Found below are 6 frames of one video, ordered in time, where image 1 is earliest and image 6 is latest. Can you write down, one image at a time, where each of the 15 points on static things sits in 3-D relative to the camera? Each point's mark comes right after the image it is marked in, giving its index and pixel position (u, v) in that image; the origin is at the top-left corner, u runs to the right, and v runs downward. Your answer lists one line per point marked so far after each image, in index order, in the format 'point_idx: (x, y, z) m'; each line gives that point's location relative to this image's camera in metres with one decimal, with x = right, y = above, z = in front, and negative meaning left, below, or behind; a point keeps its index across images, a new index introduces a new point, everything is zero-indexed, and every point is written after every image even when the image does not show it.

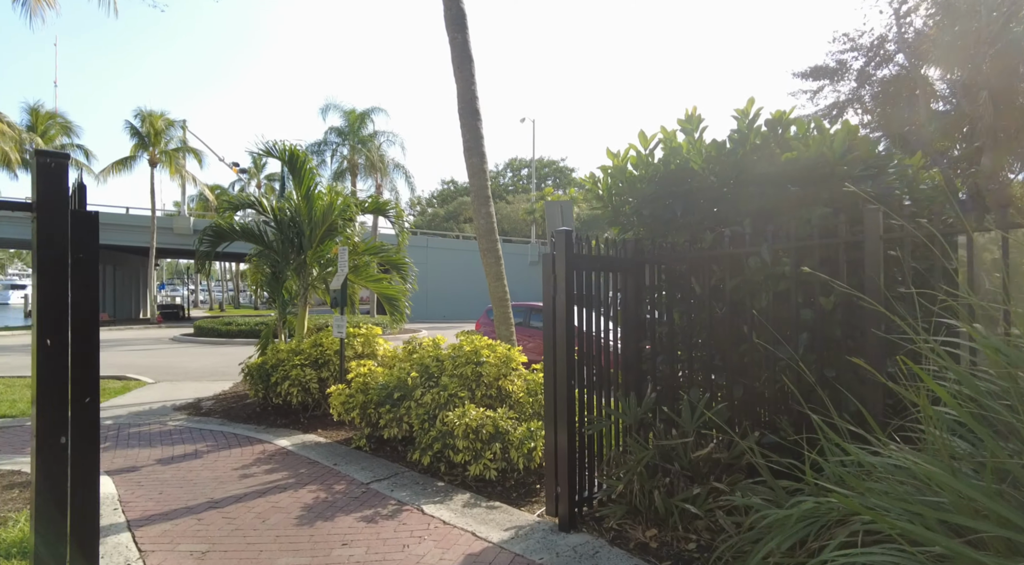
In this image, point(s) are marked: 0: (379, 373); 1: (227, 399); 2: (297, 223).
0: (-1.3, -0.9, +6.3) m
1: (-4.3, -1.8, +9.4) m
2: (-3.1, +0.9, +9.2) m
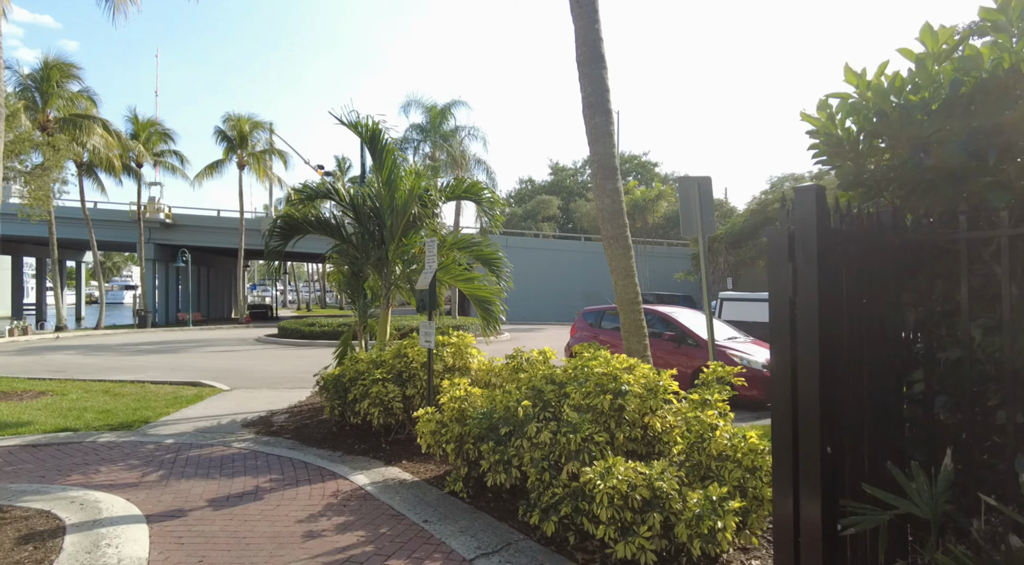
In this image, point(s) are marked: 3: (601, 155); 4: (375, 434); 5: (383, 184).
0: (-0.3, -0.9, +5.0) m
1: (-2.8, -1.8, +8.4) m
2: (-1.7, +0.9, +8.0) m
3: (+0.7, +1.0, +5.0) m
4: (-1.4, -1.6, +6.6) m
5: (-1.6, +1.2, +7.9) m
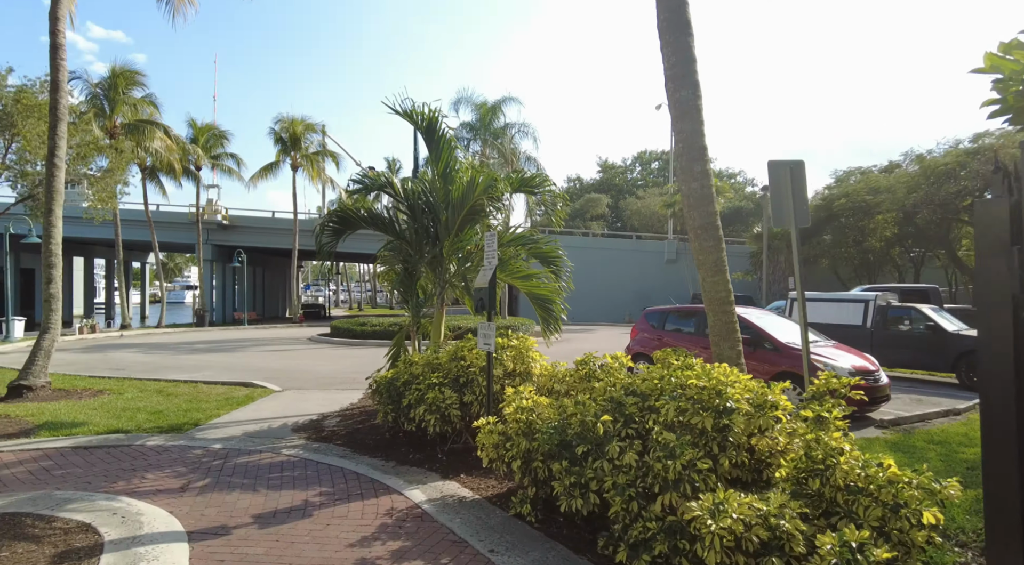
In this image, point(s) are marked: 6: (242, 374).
0: (+0.2, -0.9, +4.4) m
1: (-2.1, -1.7, +8.1) m
2: (-1.0, +0.9, +7.6) m
3: (+1.2, +1.1, +4.4) m
4: (-0.8, -1.6, +6.2) m
5: (-0.9, +1.3, +7.5) m
6: (-5.9, -2.0, +13.5) m
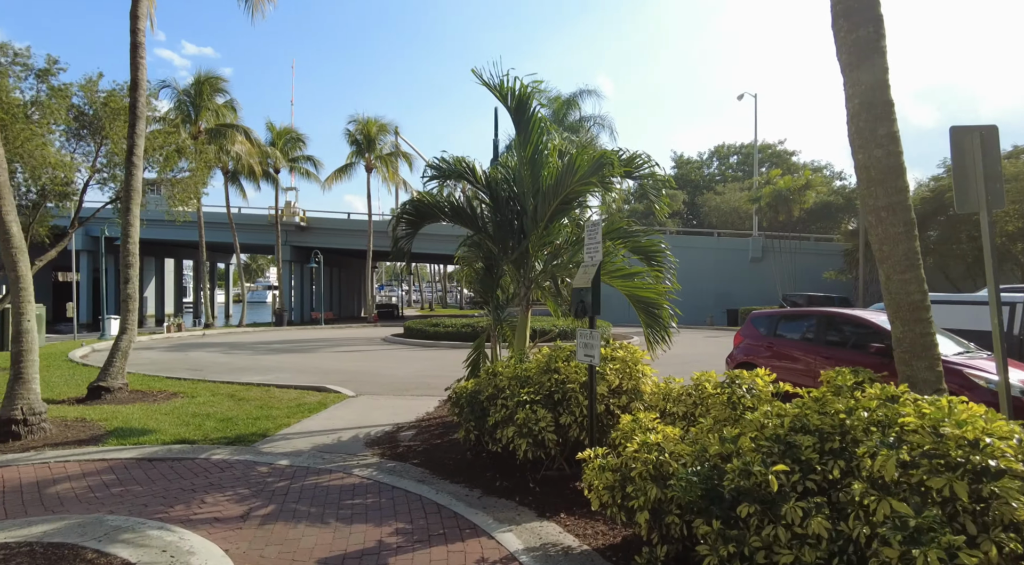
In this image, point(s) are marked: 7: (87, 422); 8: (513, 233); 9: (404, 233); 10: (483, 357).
0: (+0.9, -0.9, +3.5) m
1: (-1.0, -1.7, +7.4) m
2: (+0.1, +0.9, +6.7) m
3: (+1.9, +1.1, +3.4) m
4: (+0.1, -1.6, +5.3) m
5: (+0.1, +1.3, +6.6) m
6: (-4.2, -2.0, +13.2) m
7: (-5.2, -1.7, +7.7) m
8: (0.0, +0.5, +6.8) m
9: (-1.3, +0.6, +7.3) m
10: (-0.3, -0.9, +7.5) m
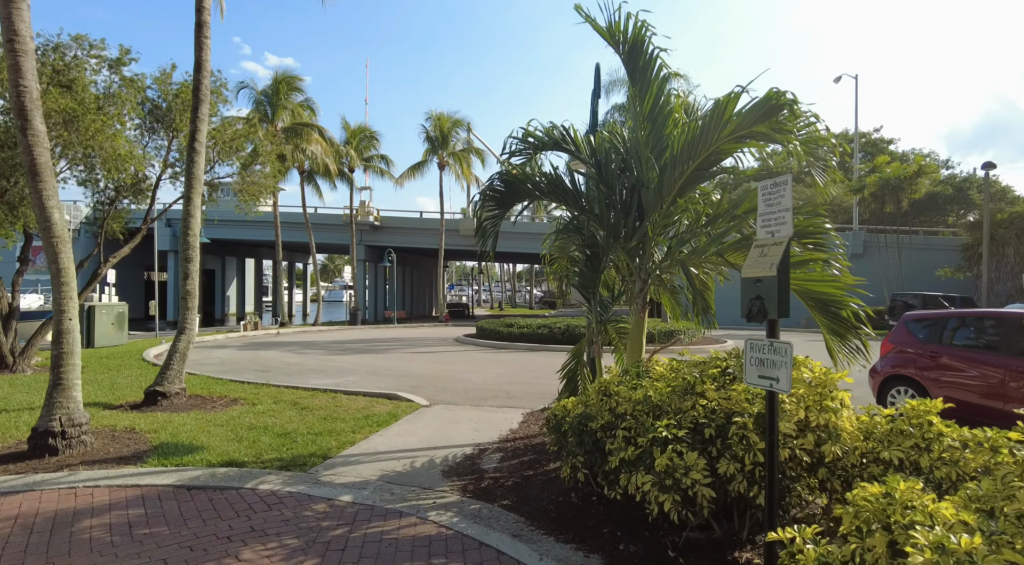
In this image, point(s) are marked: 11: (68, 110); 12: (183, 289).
0: (+1.5, -0.8, +2.0) m
1: (+0.1, -1.7, +6.1) m
2: (+1.0, +1.0, +5.3) m
3: (+2.5, +1.1, +1.8) m
4: (+0.9, -1.5, +3.9) m
5: (+1.1, +1.3, +5.2) m
6: (-2.4, -1.9, +12.2) m
7: (-4.1, -1.7, +6.9) m
8: (+1.0, +0.6, +5.4) m
9: (-0.2, +0.7, +6.0) m
10: (+0.7, -0.8, +6.1) m
11: (-8.0, +3.1, +11.2) m
12: (-4.9, -0.1, +9.3) m
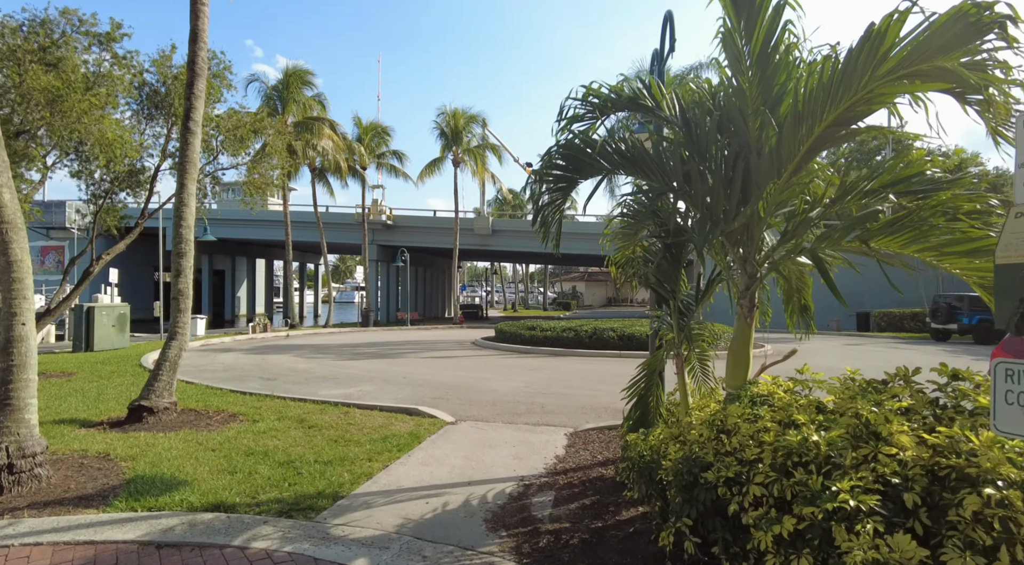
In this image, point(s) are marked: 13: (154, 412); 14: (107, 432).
0: (+1.9, -0.8, +0.7) m
1: (+0.5, -1.7, +4.8) m
2: (+1.5, +1.0, +4.1) m
3: (+2.9, +1.2, +0.5) m
4: (+1.3, -1.5, +2.6) m
5: (+1.5, +1.4, +3.9) m
6: (-1.9, -1.9, +11.0) m
7: (-3.7, -1.6, +5.7) m
8: (+1.4, +0.6, +4.1) m
9: (+0.2, +0.7, +4.8) m
10: (+1.2, -0.8, +4.8) m
11: (-7.4, +3.1, +10.1) m
12: (-4.4, -0.1, +8.1) m
13: (-4.3, -1.5, +7.5) m
14: (-4.5, -1.6, +7.0) m
